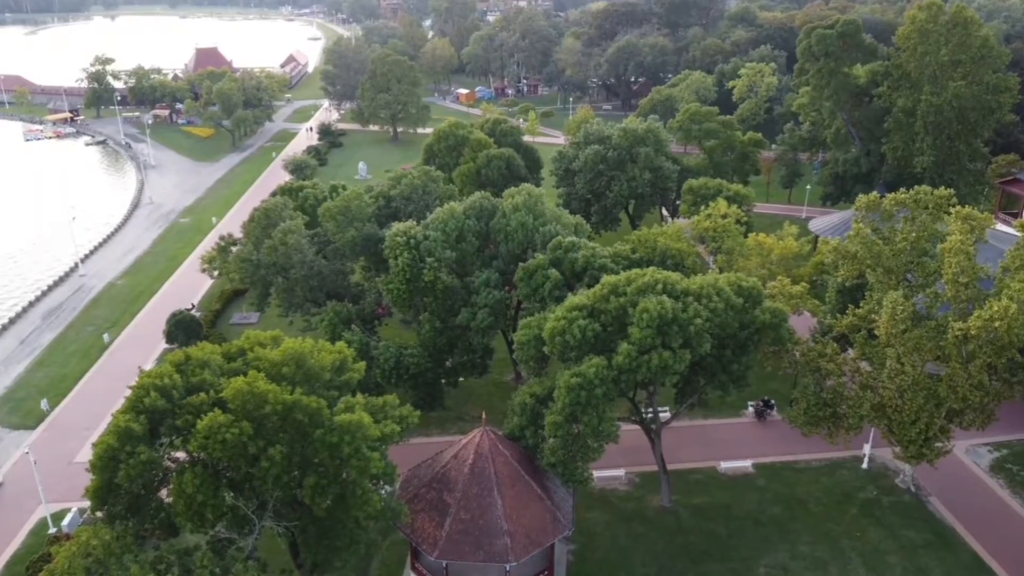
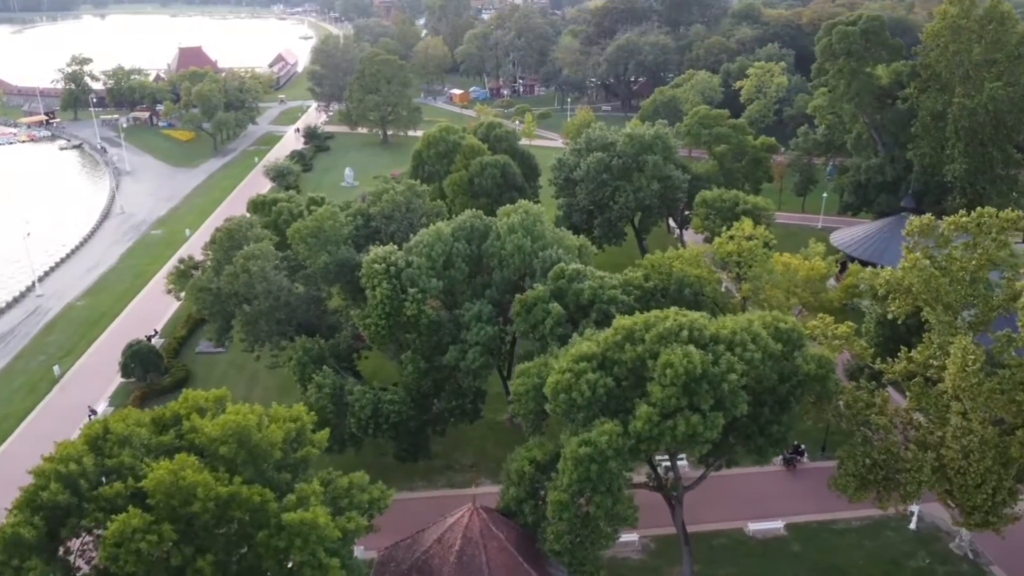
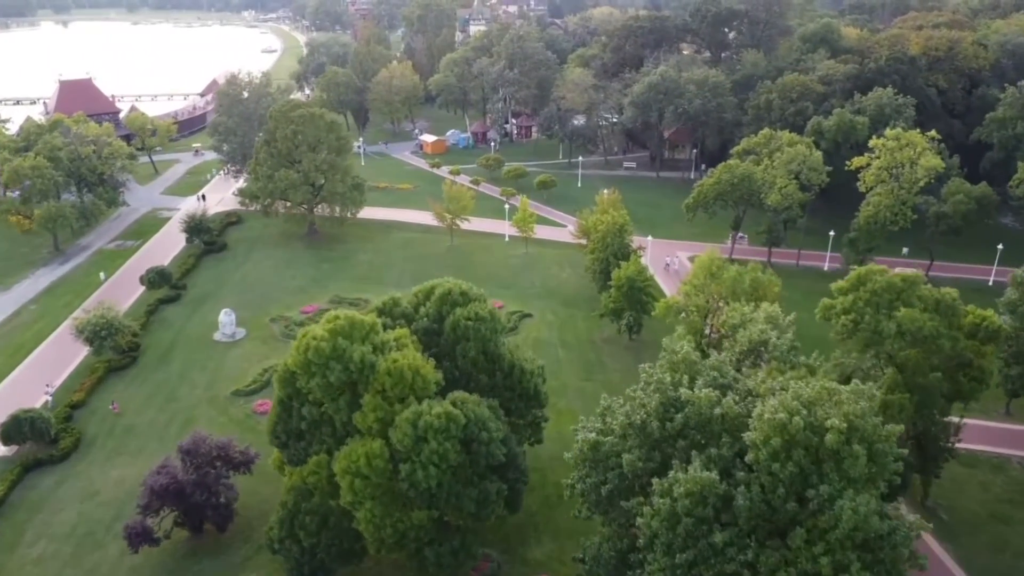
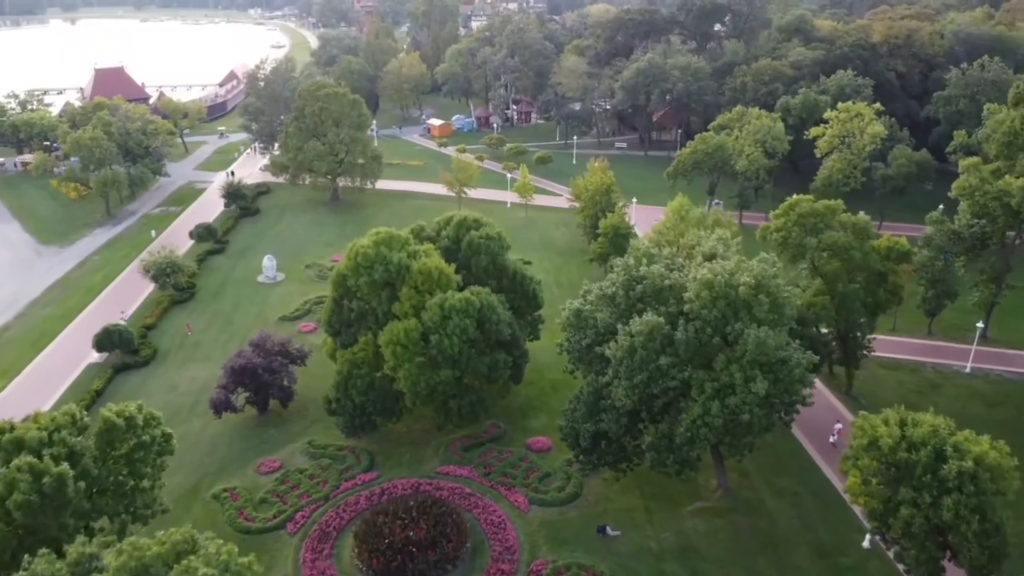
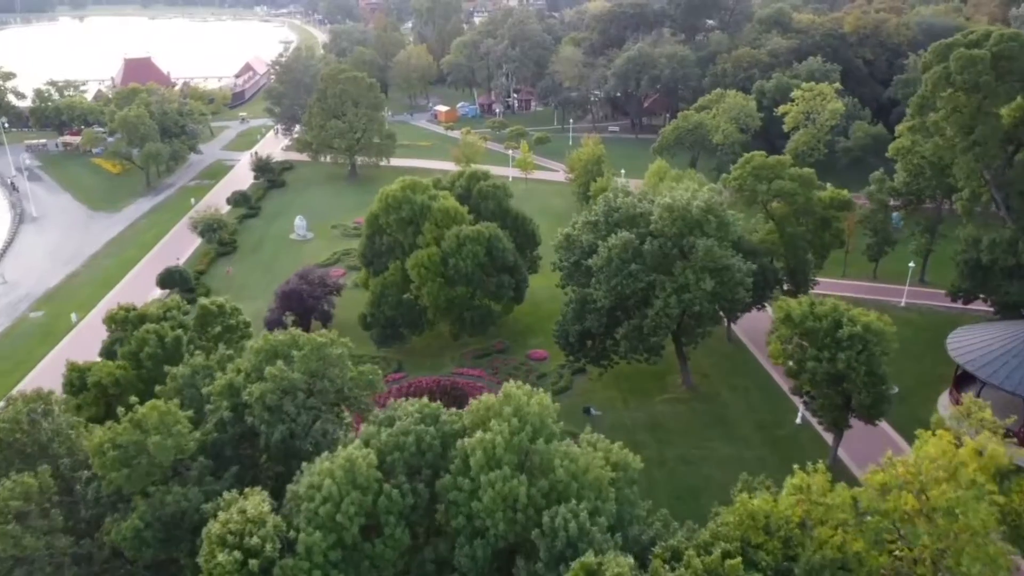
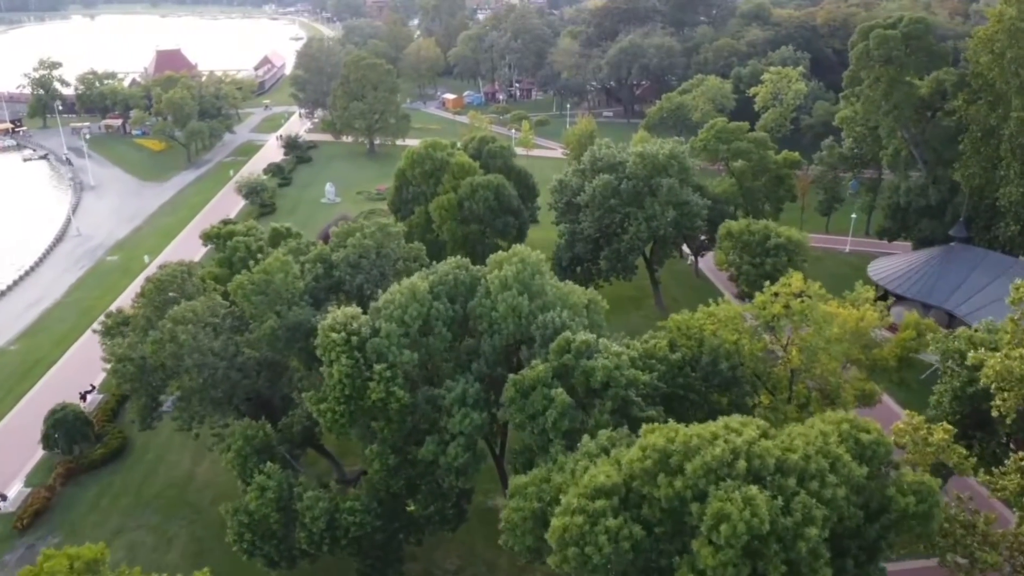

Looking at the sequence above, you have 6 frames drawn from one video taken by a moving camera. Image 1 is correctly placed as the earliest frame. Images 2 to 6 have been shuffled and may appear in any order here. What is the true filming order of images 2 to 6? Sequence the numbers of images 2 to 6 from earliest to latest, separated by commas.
2, 6, 5, 4, 3
